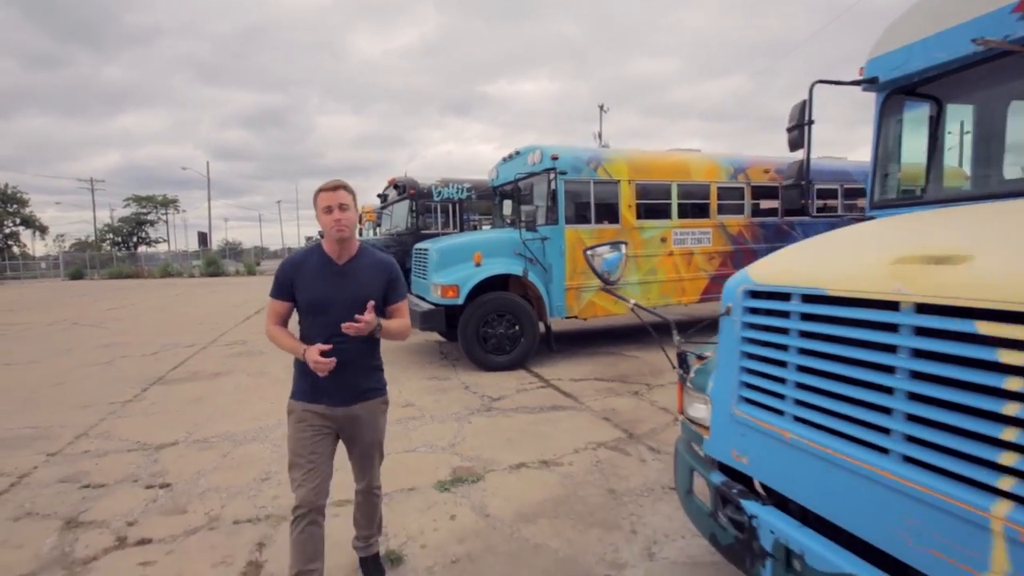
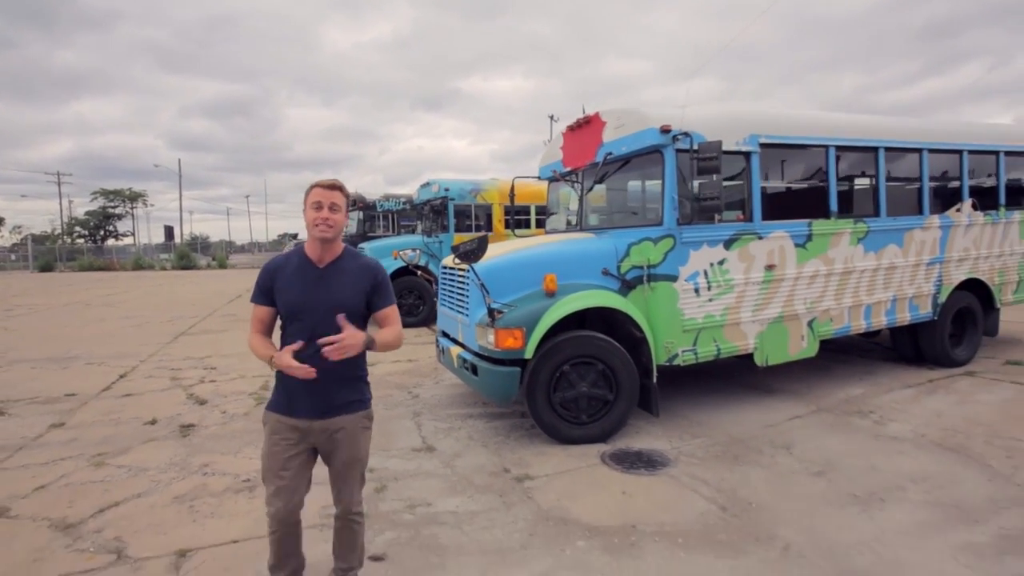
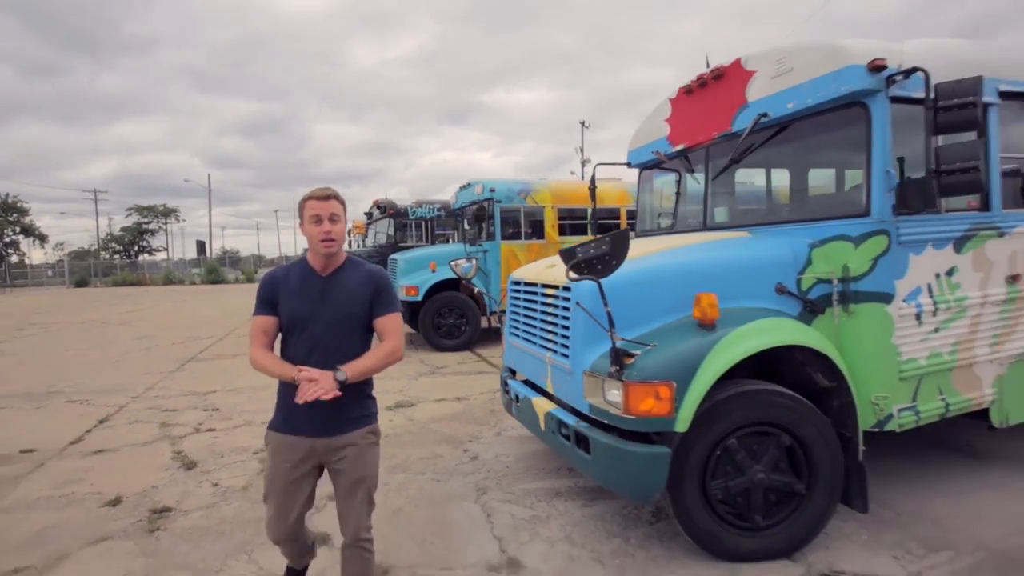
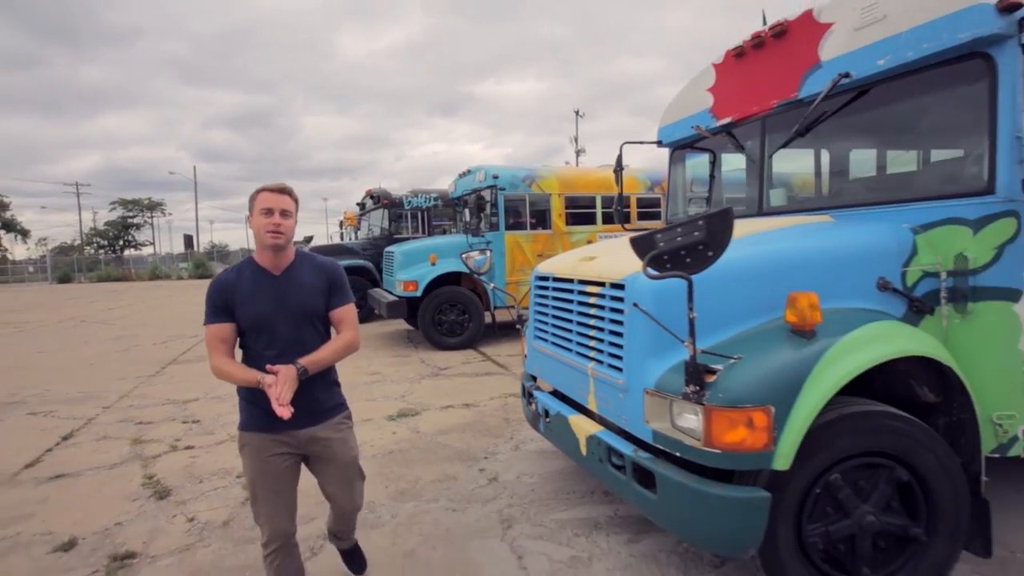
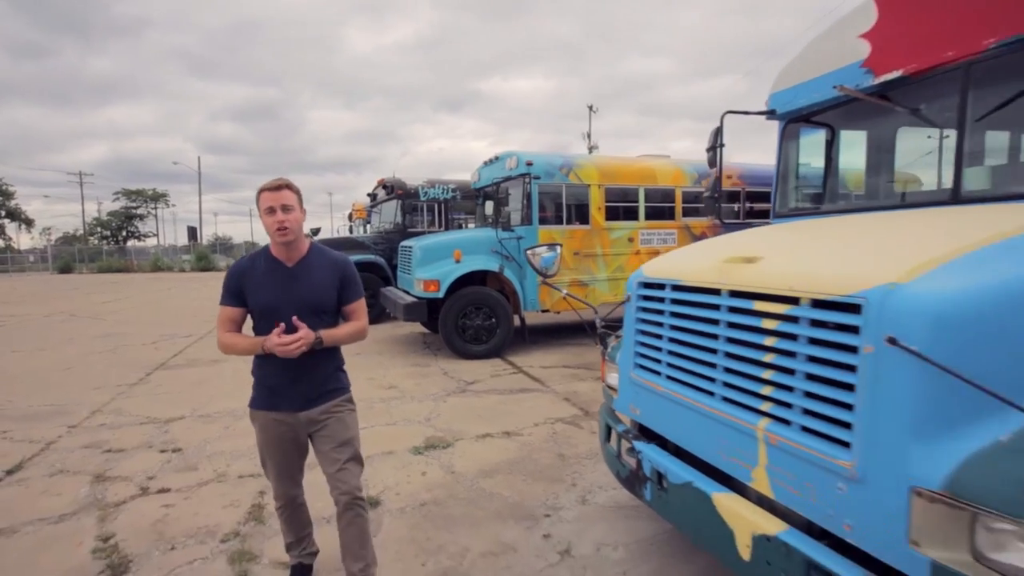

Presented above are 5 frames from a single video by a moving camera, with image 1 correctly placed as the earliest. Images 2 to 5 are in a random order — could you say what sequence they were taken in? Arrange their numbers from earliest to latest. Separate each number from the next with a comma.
5, 4, 3, 2
